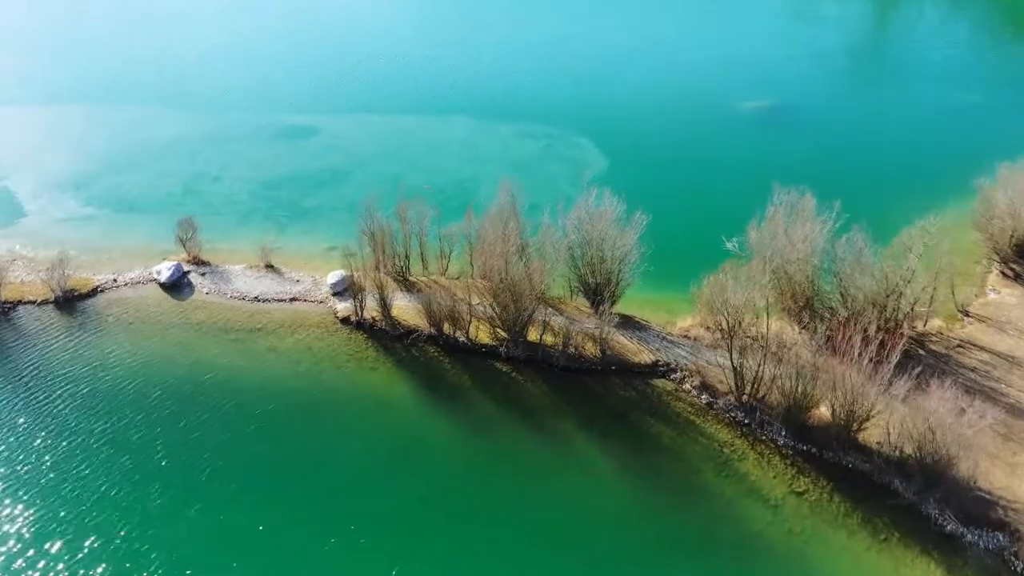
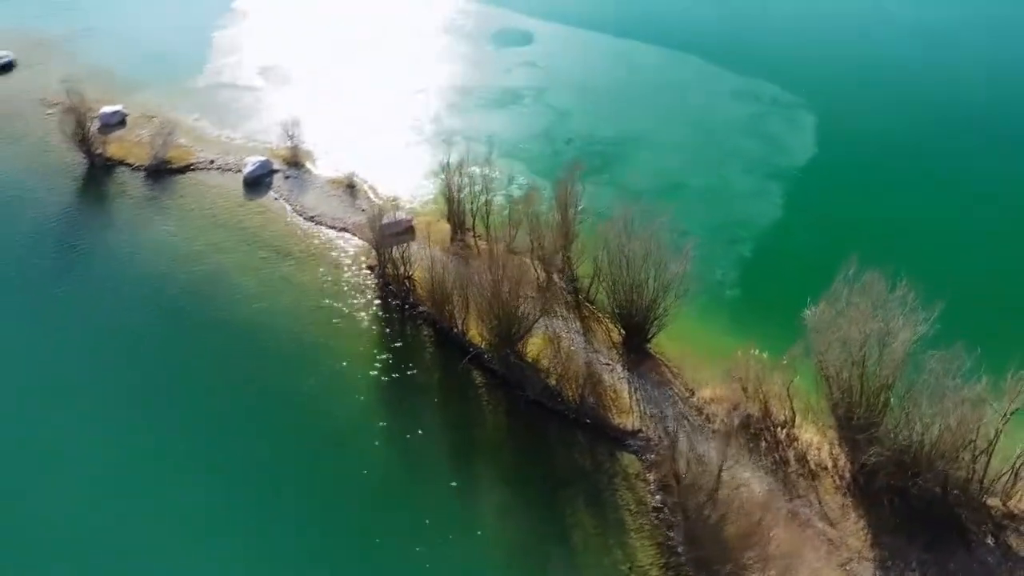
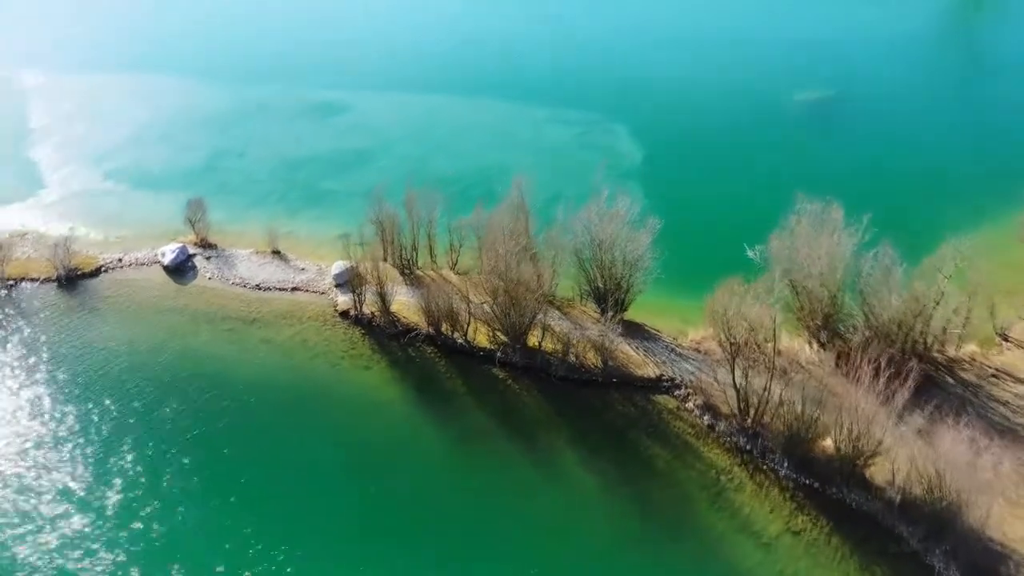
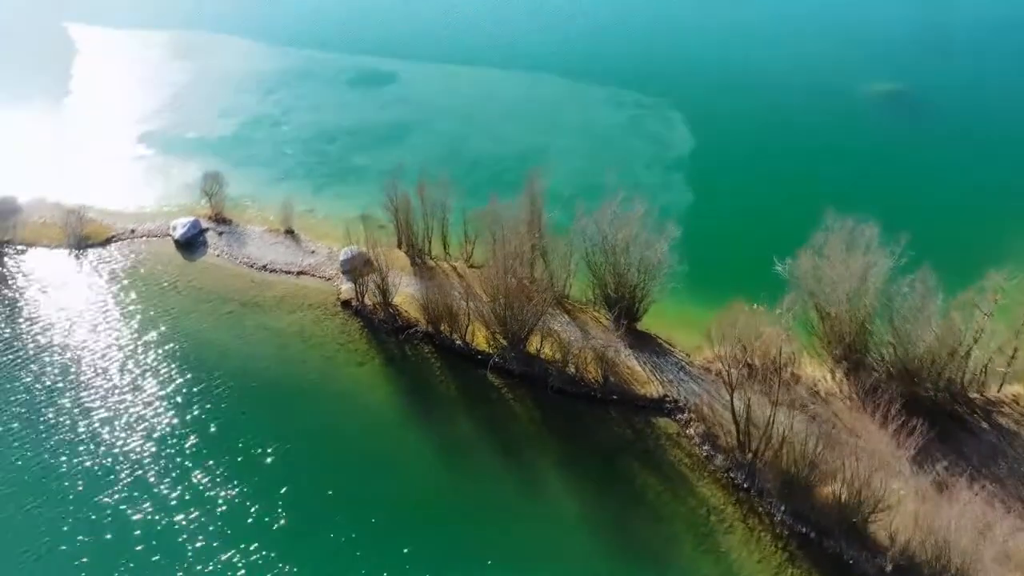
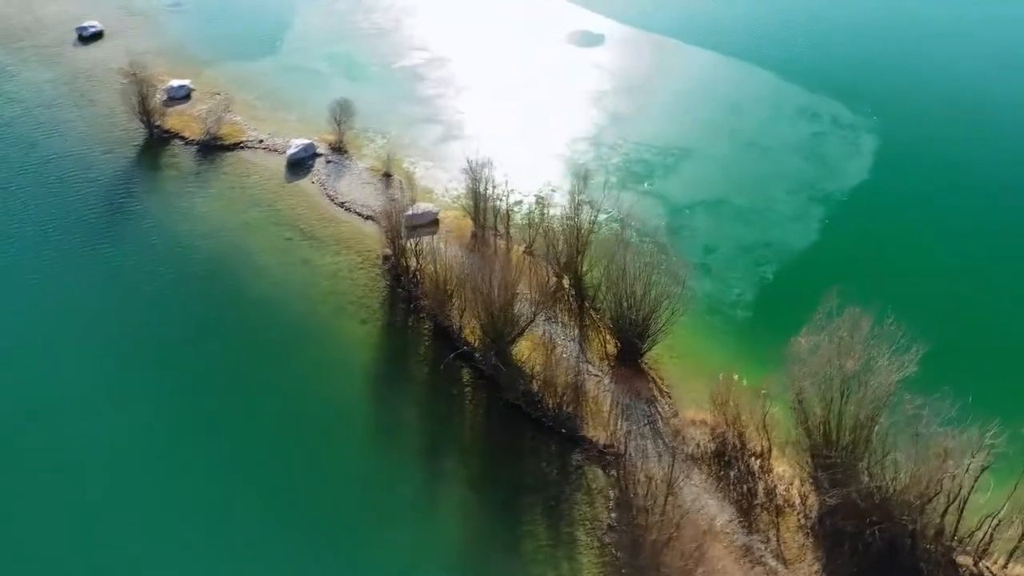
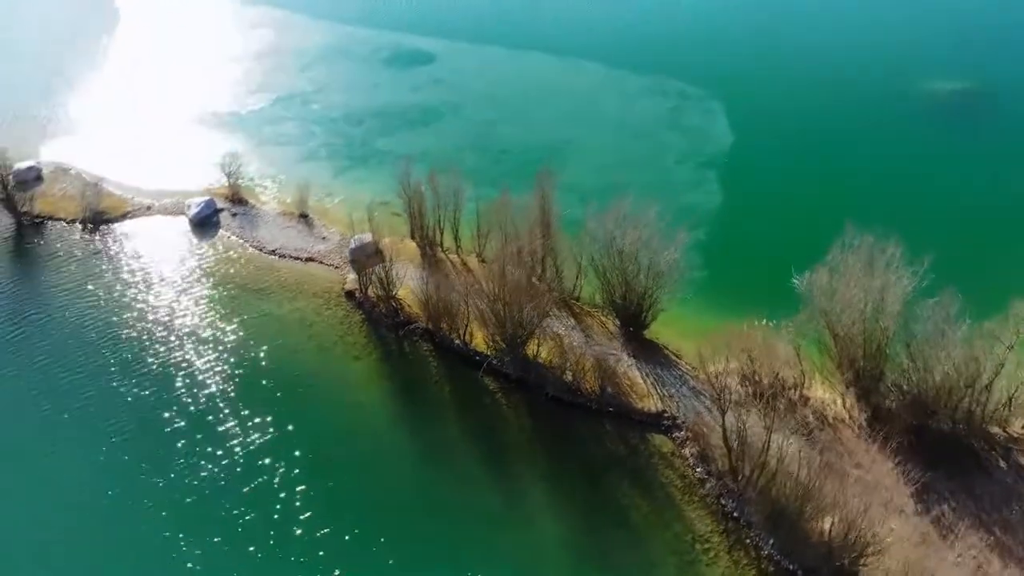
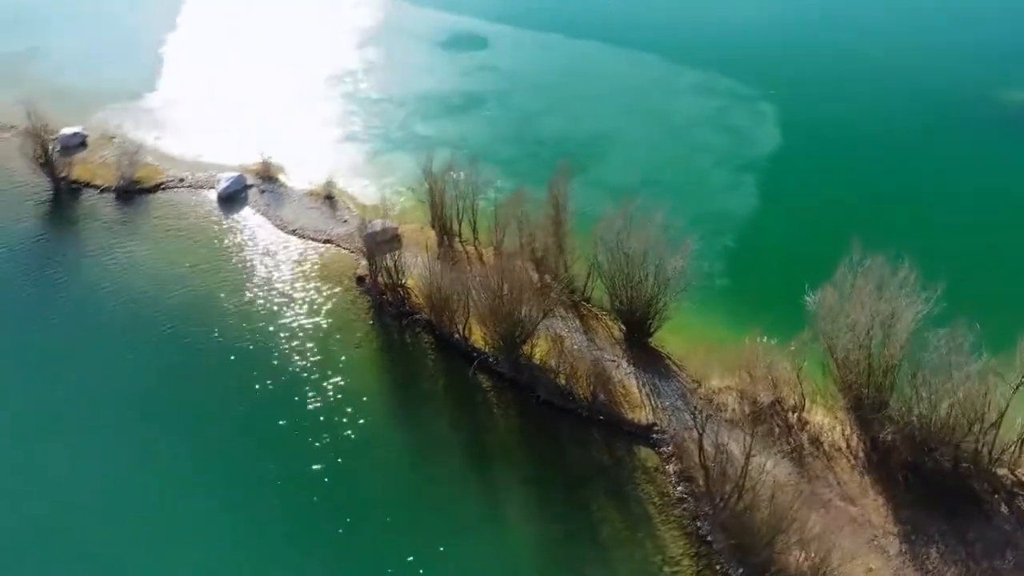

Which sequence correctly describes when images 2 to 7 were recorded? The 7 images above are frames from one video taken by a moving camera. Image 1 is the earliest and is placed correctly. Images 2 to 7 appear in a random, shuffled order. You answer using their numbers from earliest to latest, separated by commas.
3, 4, 6, 7, 2, 5
